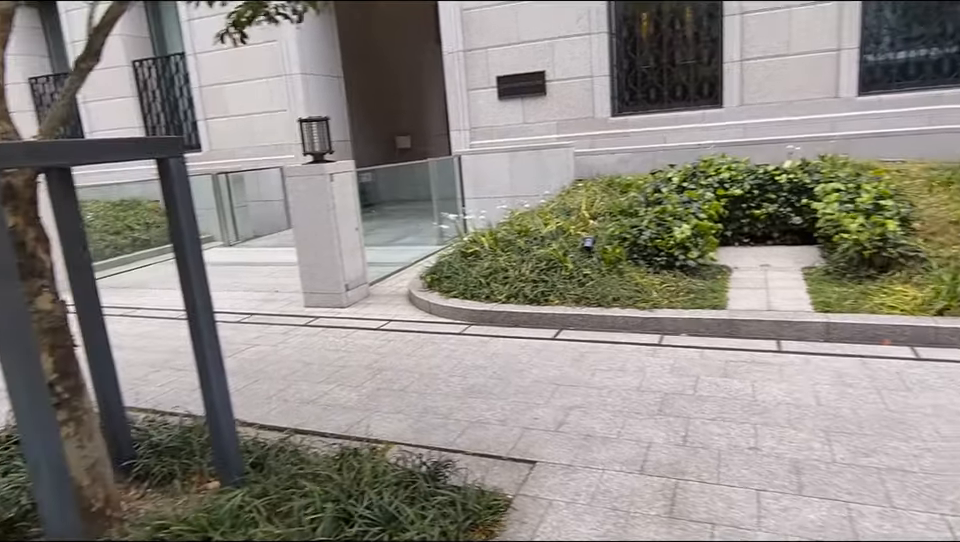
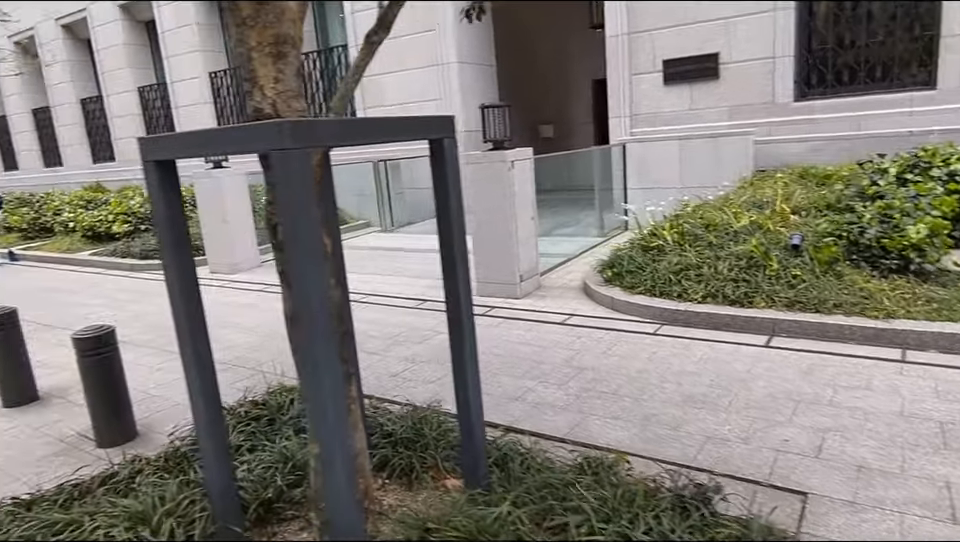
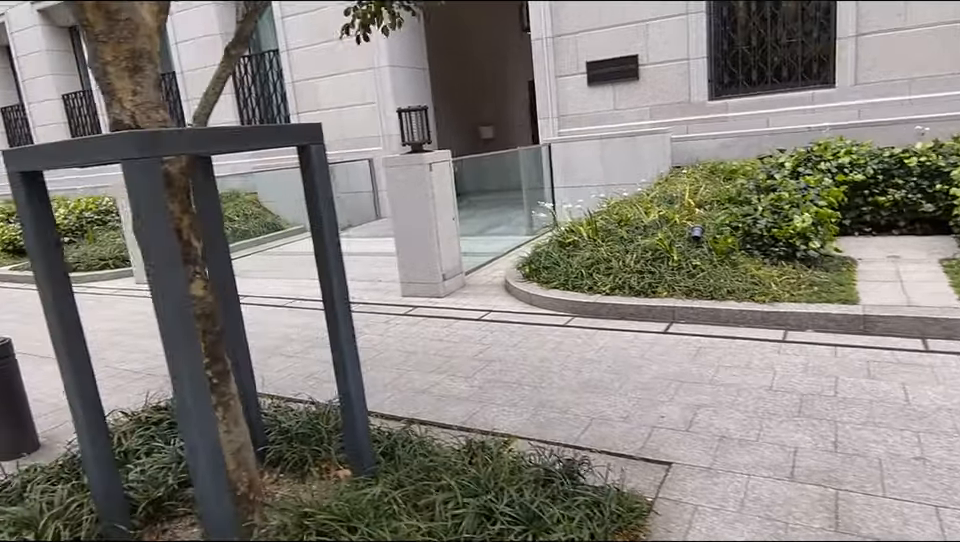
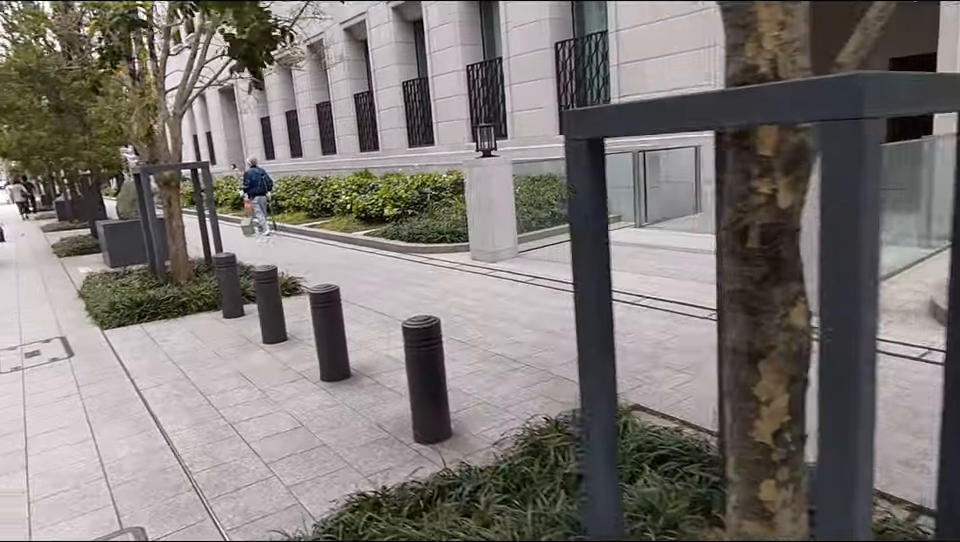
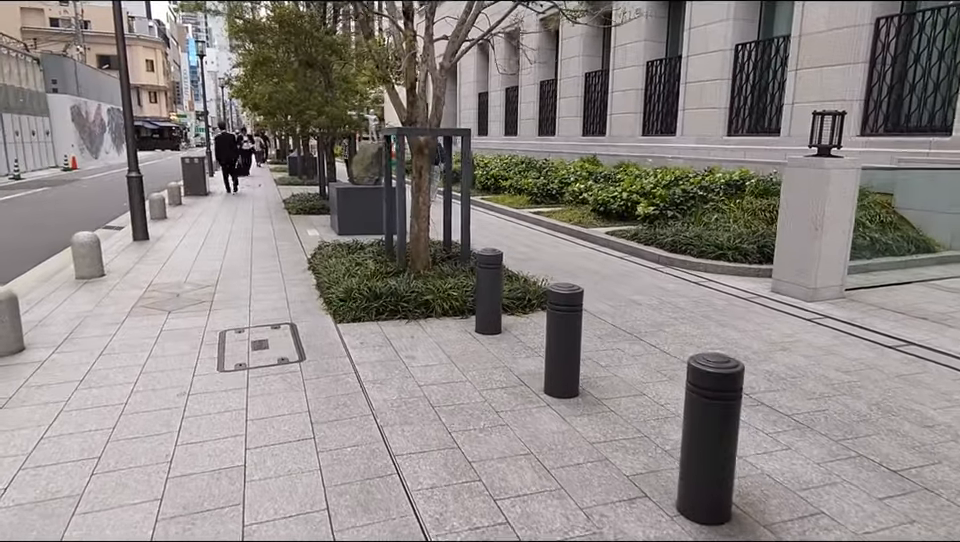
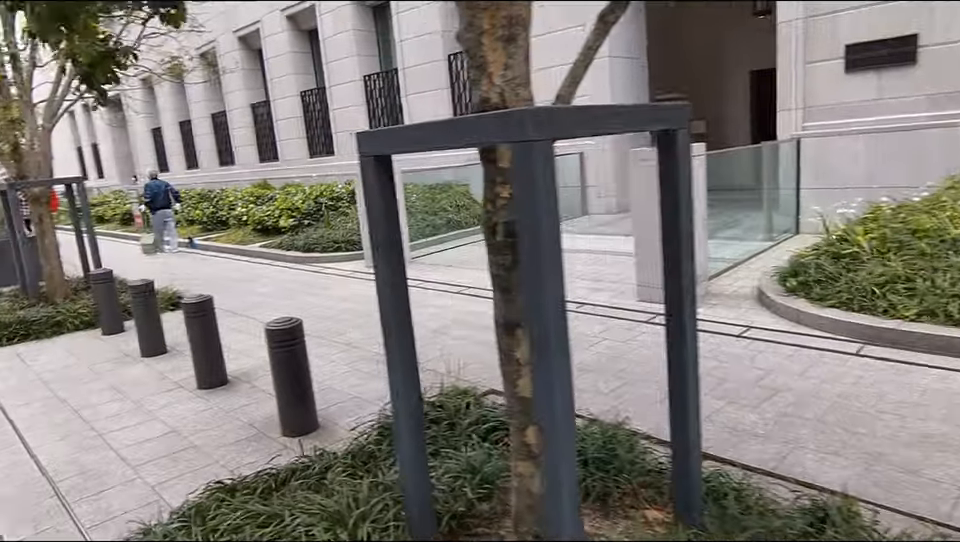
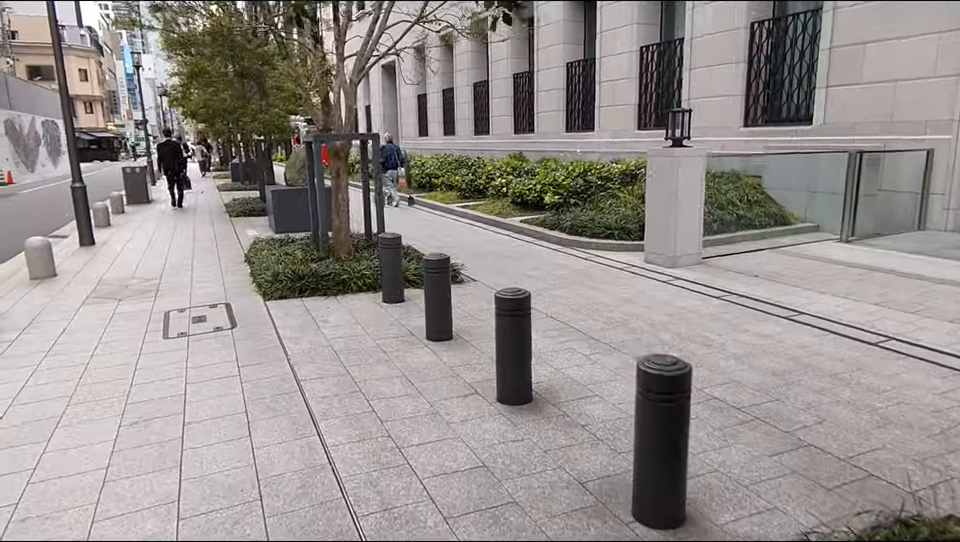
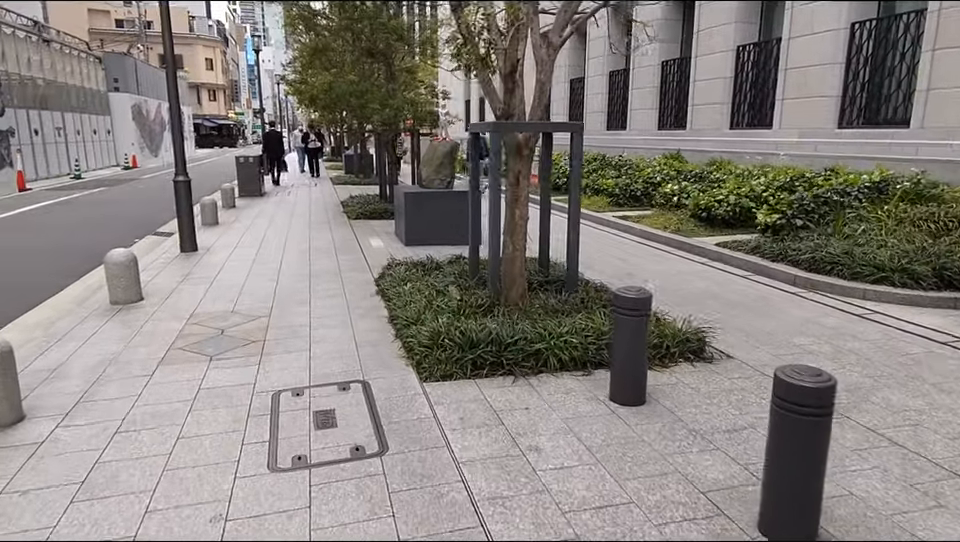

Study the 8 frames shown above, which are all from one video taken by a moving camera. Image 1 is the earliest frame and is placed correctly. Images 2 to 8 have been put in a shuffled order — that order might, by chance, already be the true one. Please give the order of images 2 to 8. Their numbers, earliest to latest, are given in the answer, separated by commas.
3, 2, 6, 4, 7, 5, 8
